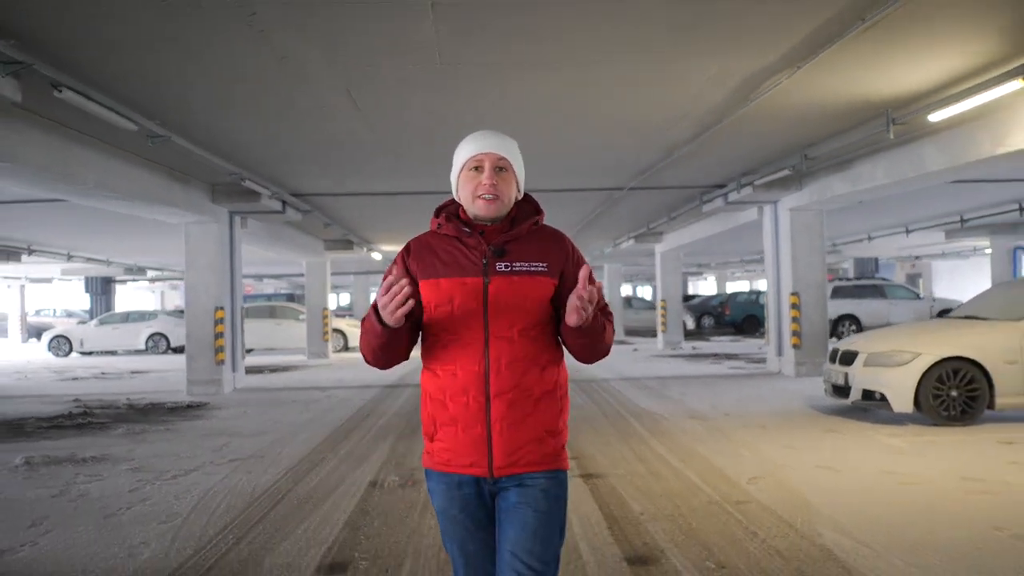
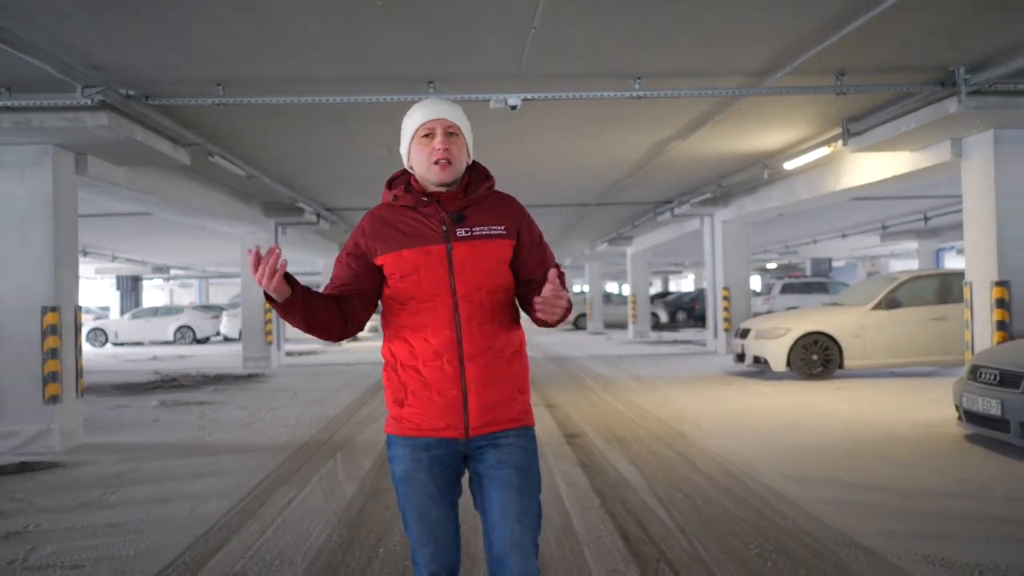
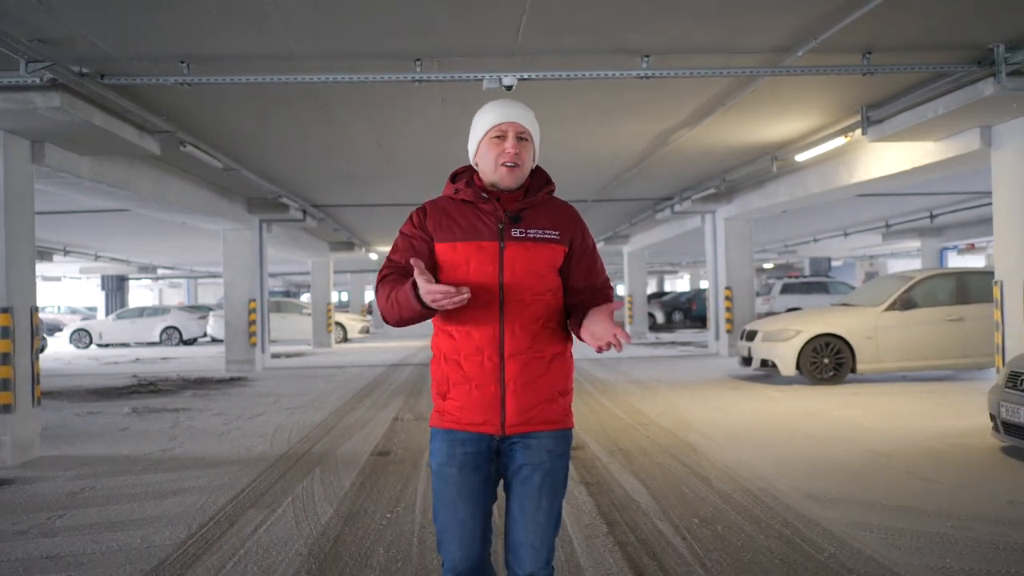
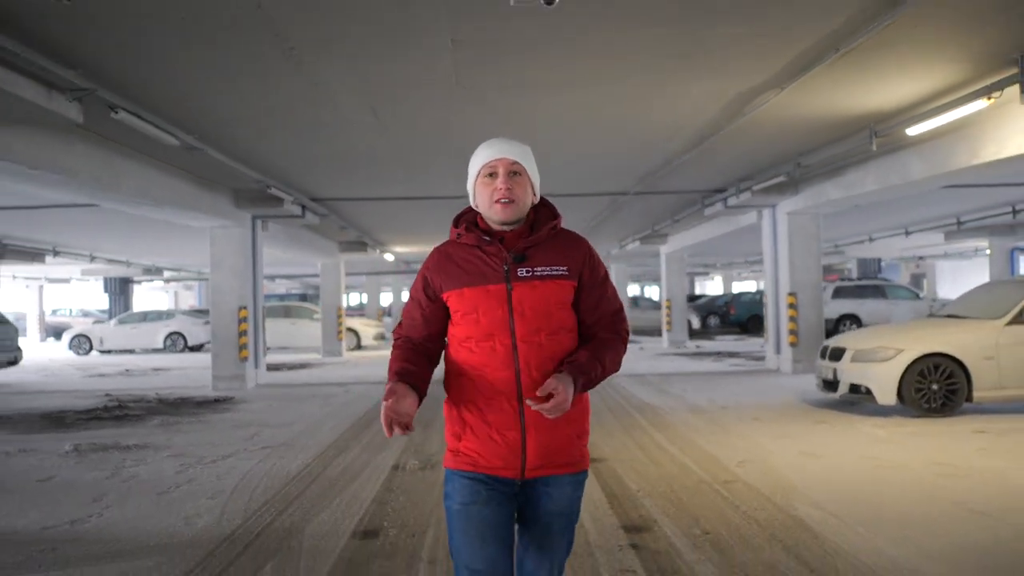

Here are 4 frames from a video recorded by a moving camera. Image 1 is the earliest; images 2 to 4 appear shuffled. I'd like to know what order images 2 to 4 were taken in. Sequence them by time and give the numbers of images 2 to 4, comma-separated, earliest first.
4, 3, 2
